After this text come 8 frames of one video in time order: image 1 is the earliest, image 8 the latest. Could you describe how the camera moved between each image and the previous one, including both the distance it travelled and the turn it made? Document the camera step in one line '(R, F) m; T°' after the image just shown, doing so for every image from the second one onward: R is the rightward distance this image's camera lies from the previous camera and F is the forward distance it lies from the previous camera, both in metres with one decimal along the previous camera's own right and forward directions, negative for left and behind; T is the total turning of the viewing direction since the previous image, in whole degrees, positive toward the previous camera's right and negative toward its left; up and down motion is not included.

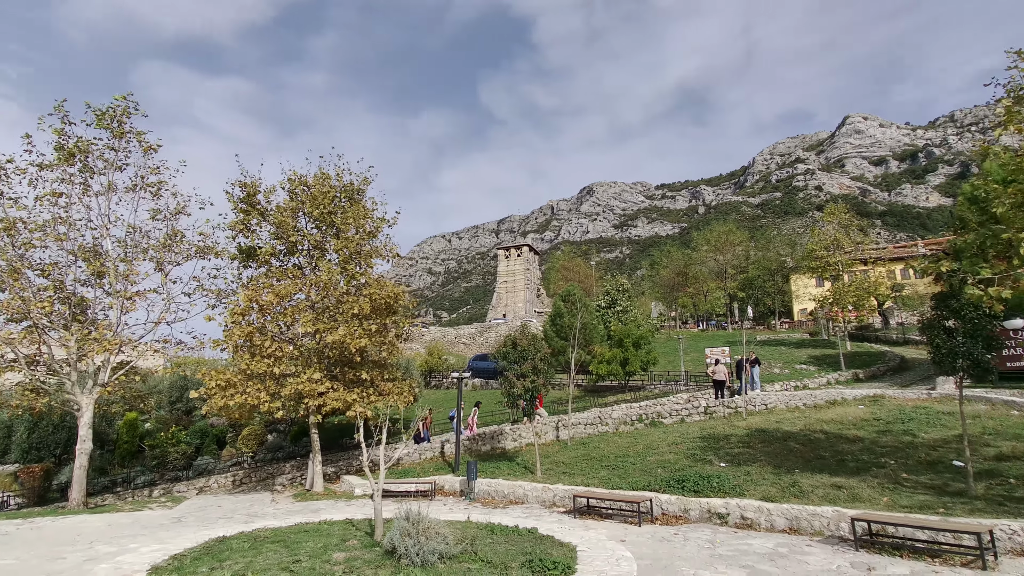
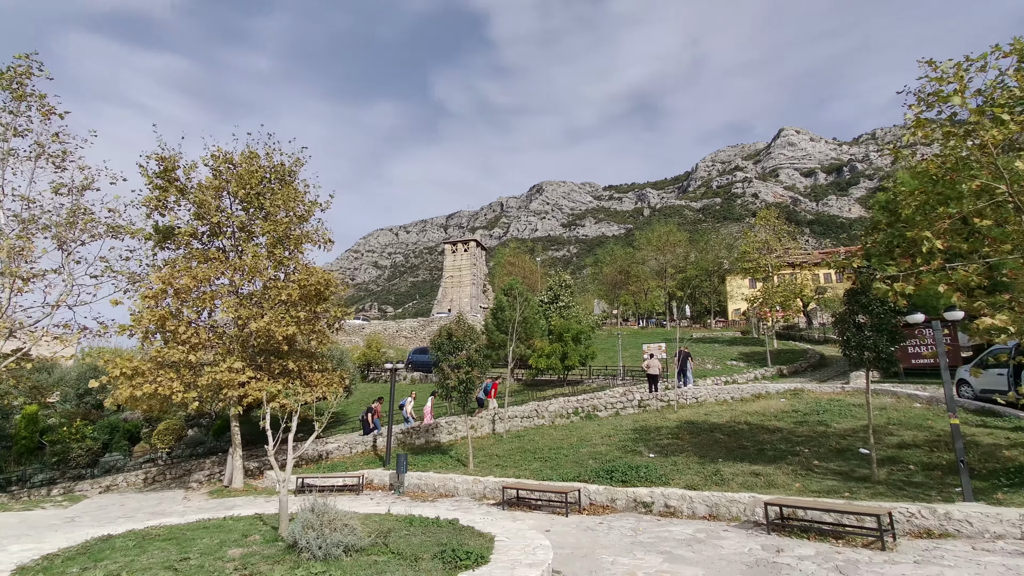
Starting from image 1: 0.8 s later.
(+0.3, +0.2) m; +6°
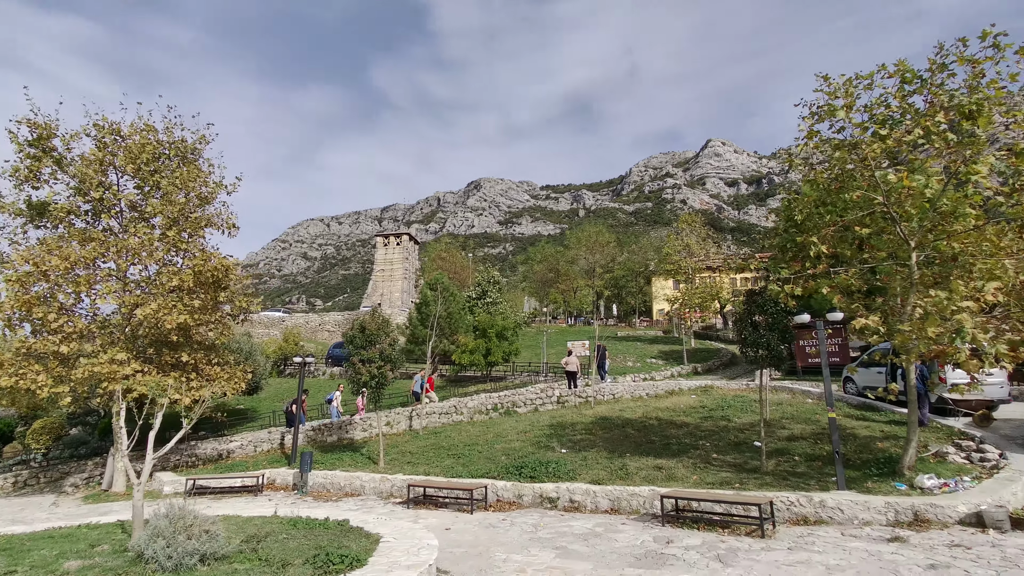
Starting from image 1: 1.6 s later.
(+0.5, +0.2) m; +7°
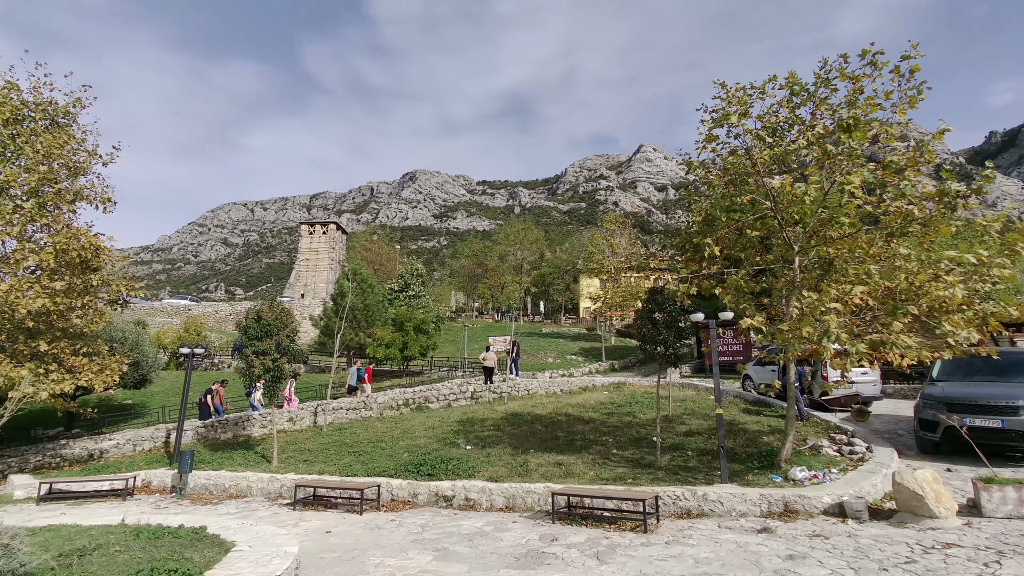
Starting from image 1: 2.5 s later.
(+0.6, +0.2) m; +7°
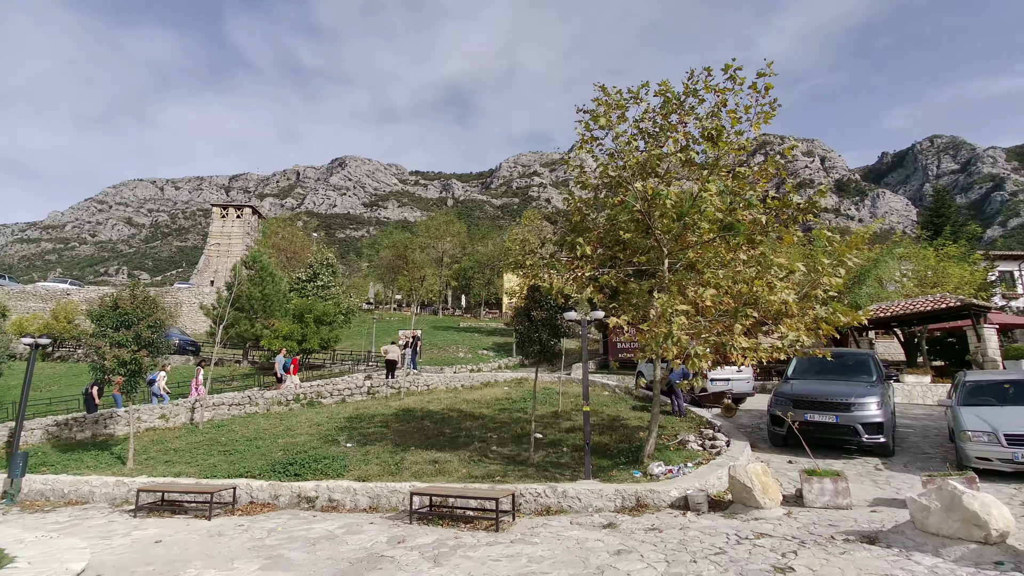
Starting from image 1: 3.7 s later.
(+1.0, +0.1) m; +7°
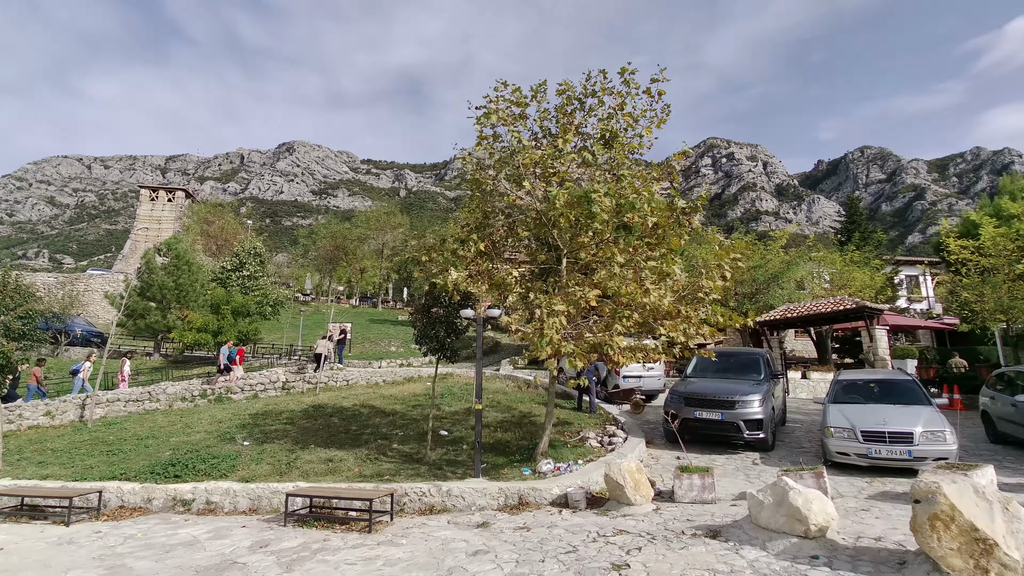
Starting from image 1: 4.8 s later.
(+1.0, 0.0) m; +5°
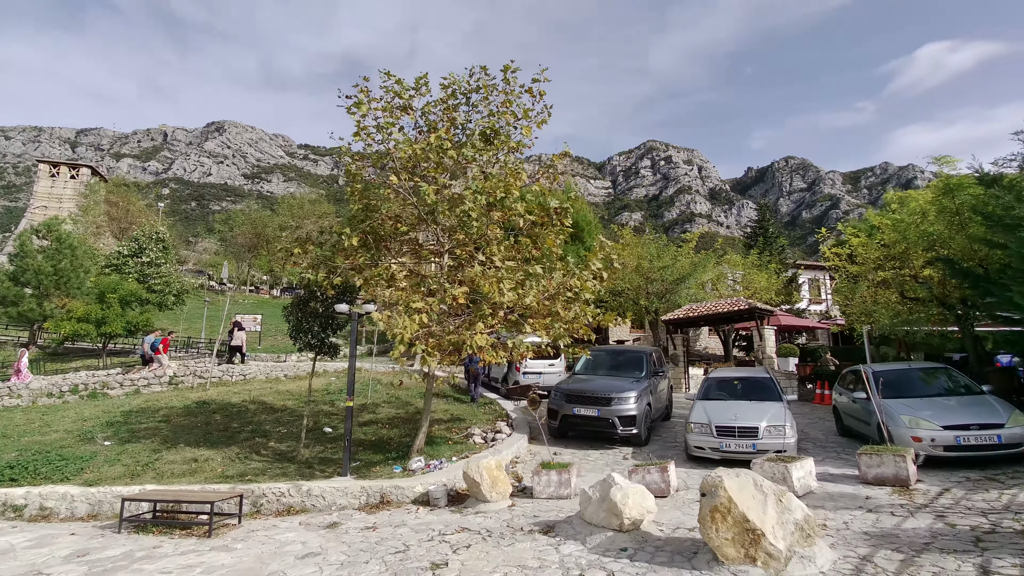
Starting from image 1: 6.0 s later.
(+1.1, 0.0) m; +6°
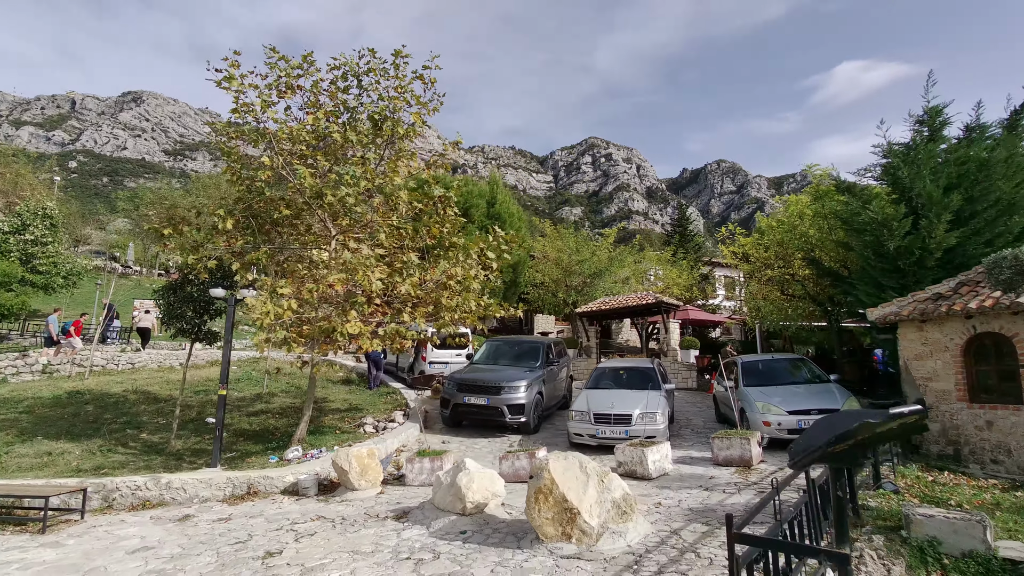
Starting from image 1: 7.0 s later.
(+0.9, -0.1) m; +6°
